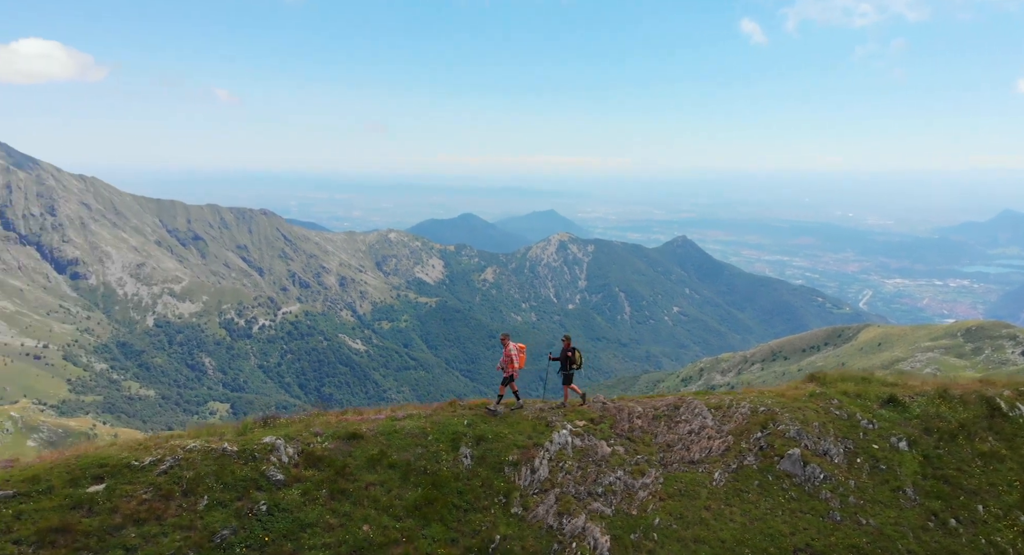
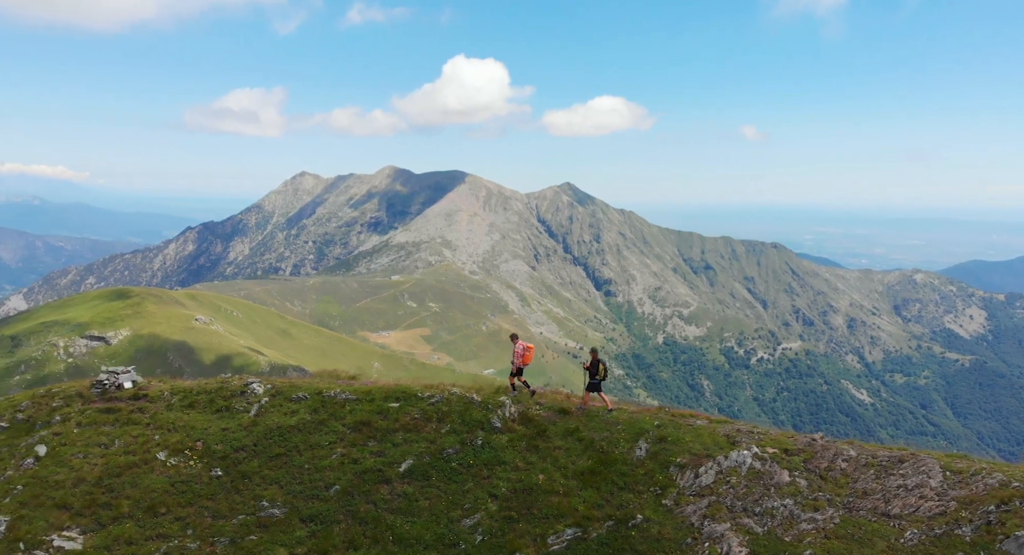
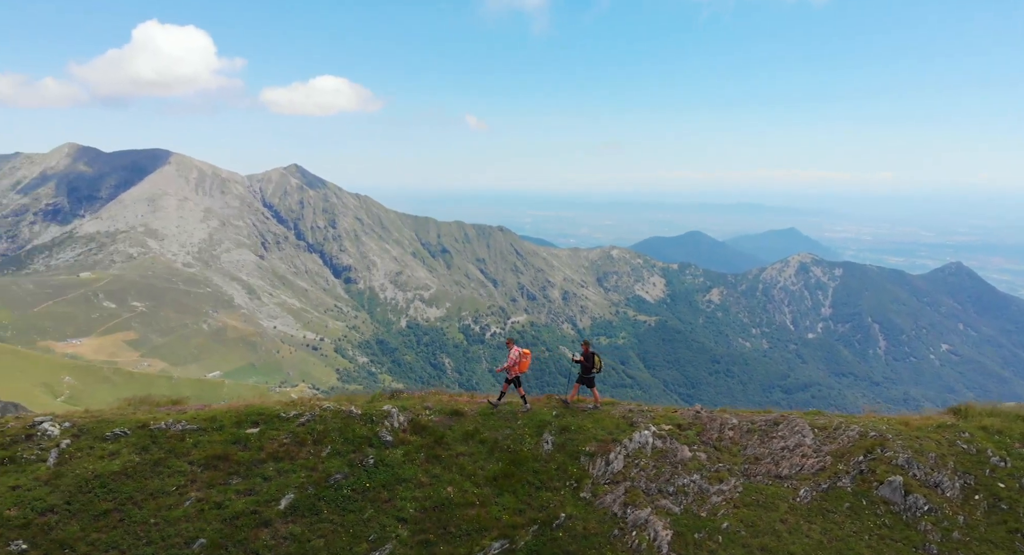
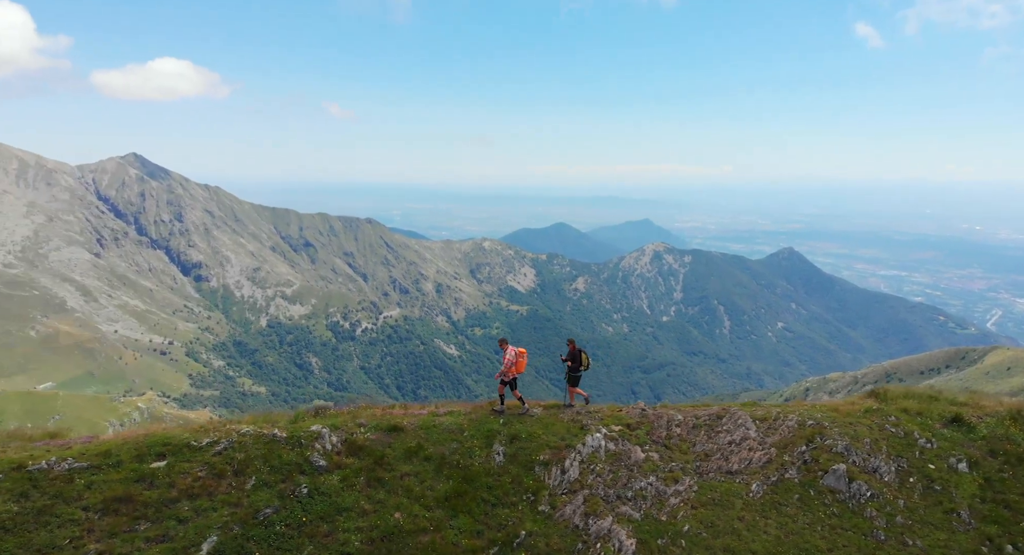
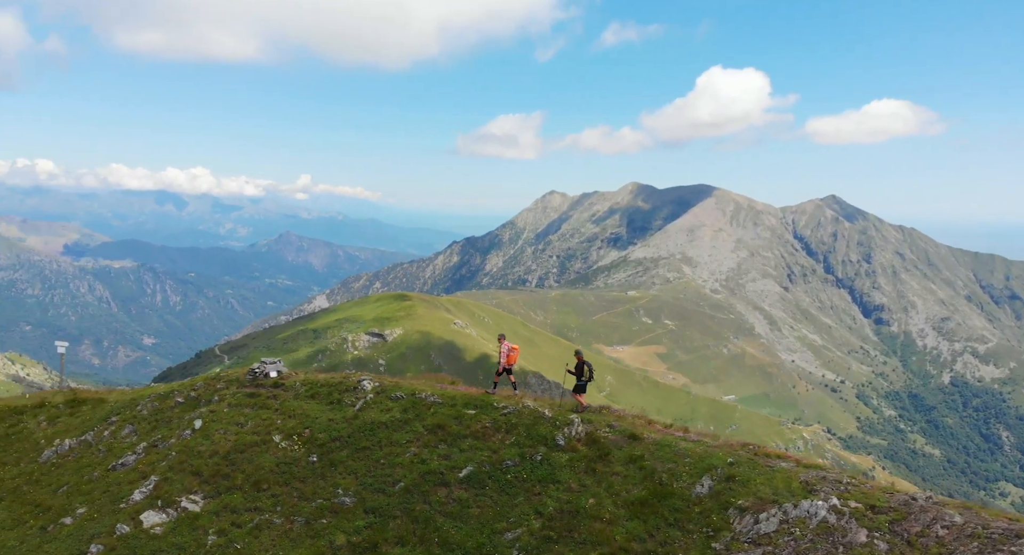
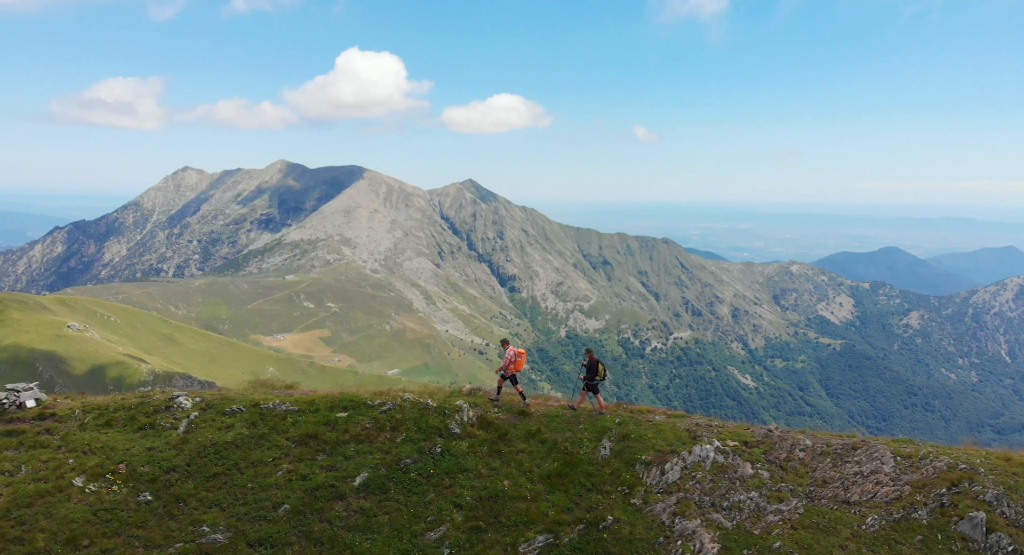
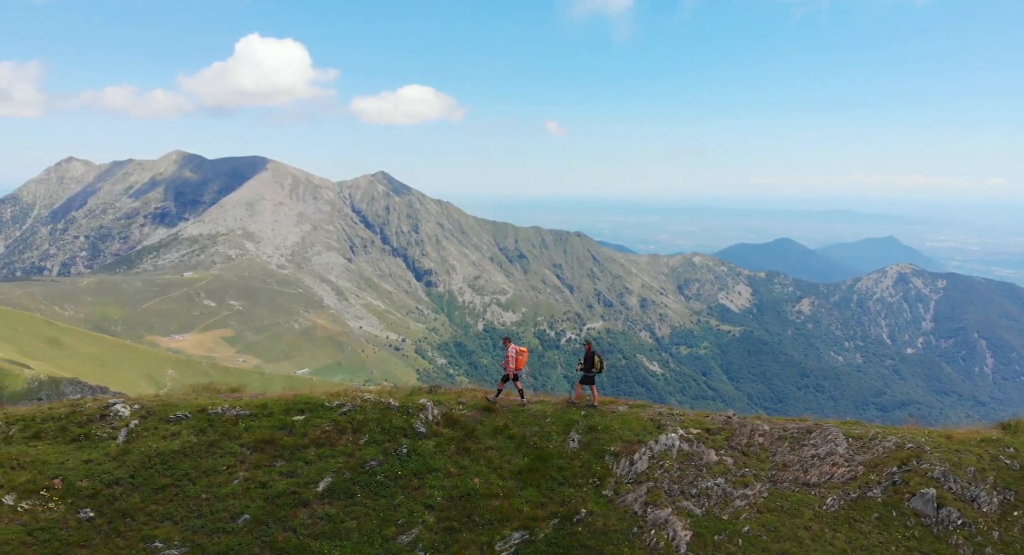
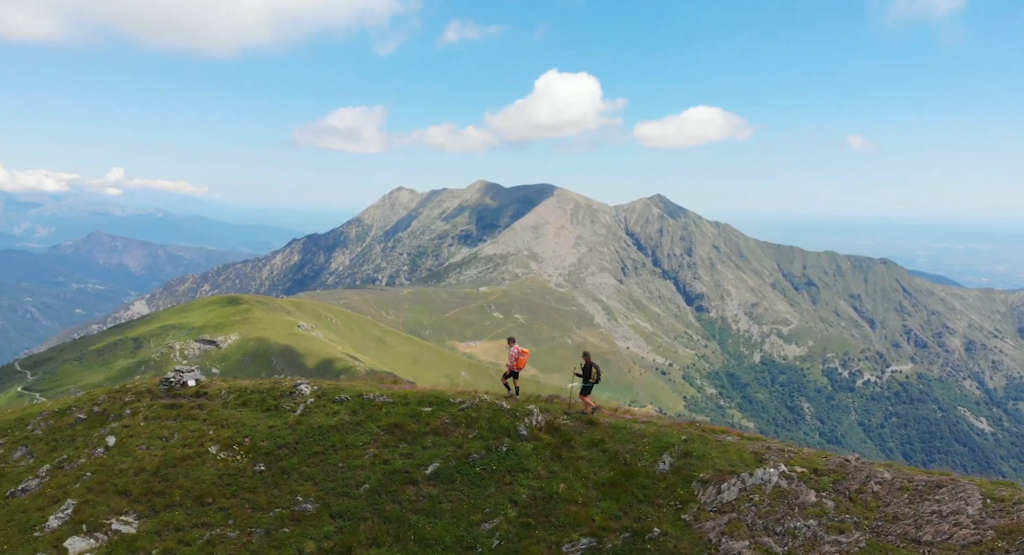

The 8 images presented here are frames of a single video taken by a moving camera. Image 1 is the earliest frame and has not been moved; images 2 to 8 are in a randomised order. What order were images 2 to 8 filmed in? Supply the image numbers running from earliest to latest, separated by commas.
4, 3, 7, 6, 2, 8, 5
